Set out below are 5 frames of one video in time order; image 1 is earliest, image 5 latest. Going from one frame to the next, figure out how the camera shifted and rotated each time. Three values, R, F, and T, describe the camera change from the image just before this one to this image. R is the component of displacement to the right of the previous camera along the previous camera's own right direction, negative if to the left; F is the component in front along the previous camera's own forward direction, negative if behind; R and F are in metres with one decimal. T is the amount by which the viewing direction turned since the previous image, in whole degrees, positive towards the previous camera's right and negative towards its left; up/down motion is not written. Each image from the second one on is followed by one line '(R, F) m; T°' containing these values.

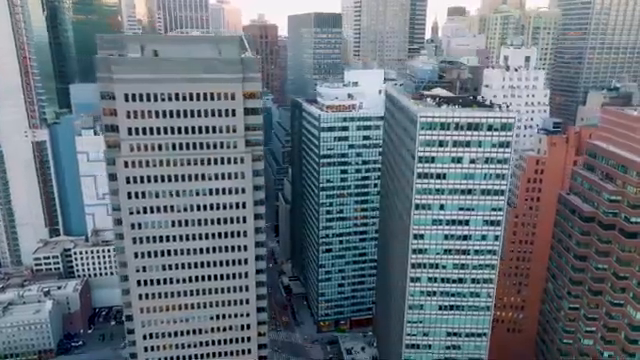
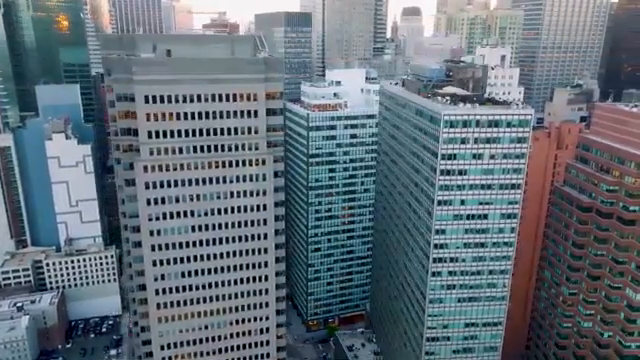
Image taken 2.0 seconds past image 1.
(-17.1, +0.7) m; +6°
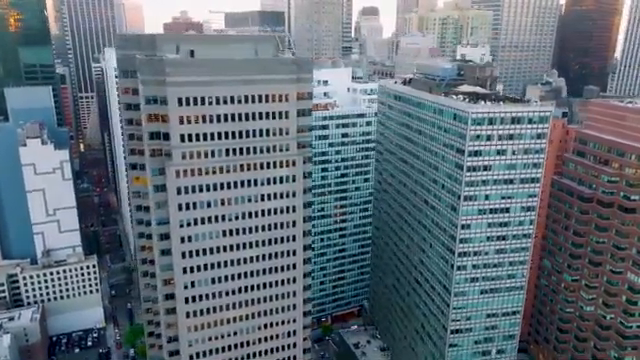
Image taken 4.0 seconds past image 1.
(-18.4, +1.0) m; +6°
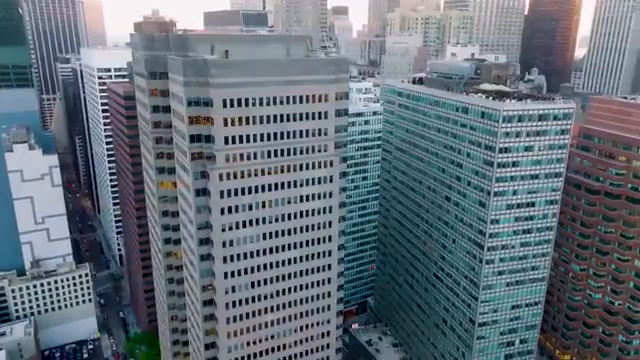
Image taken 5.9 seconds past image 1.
(-17.4, +1.1) m; +5°
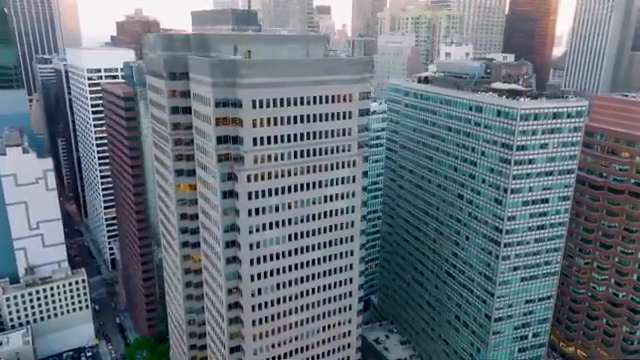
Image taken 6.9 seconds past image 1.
(-10.5, +0.6) m; +3°
